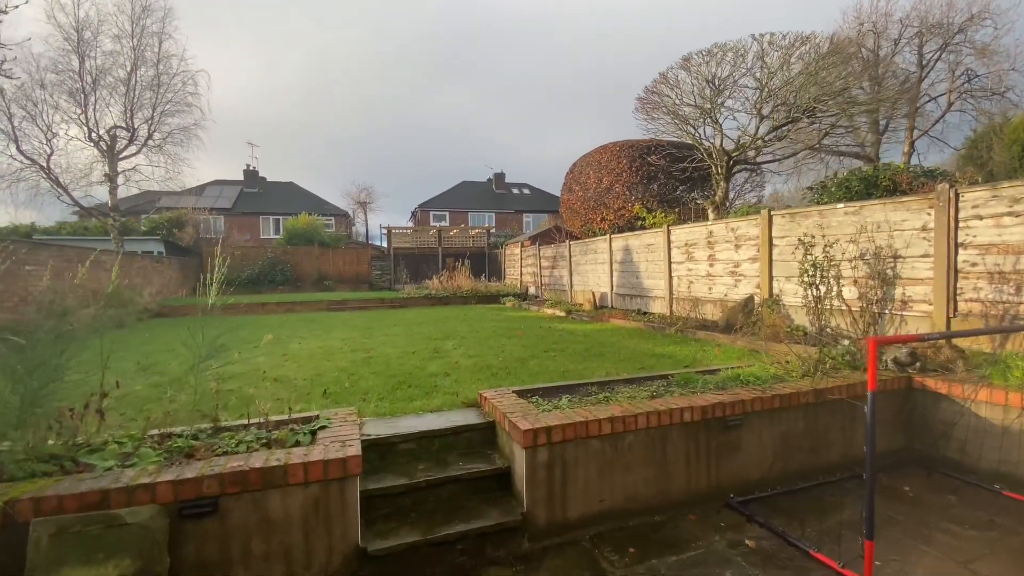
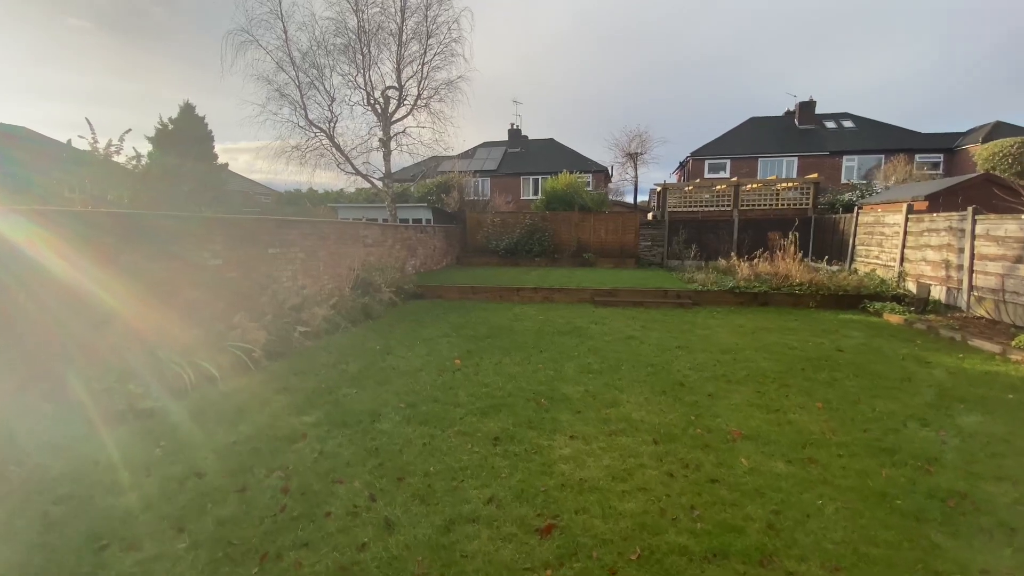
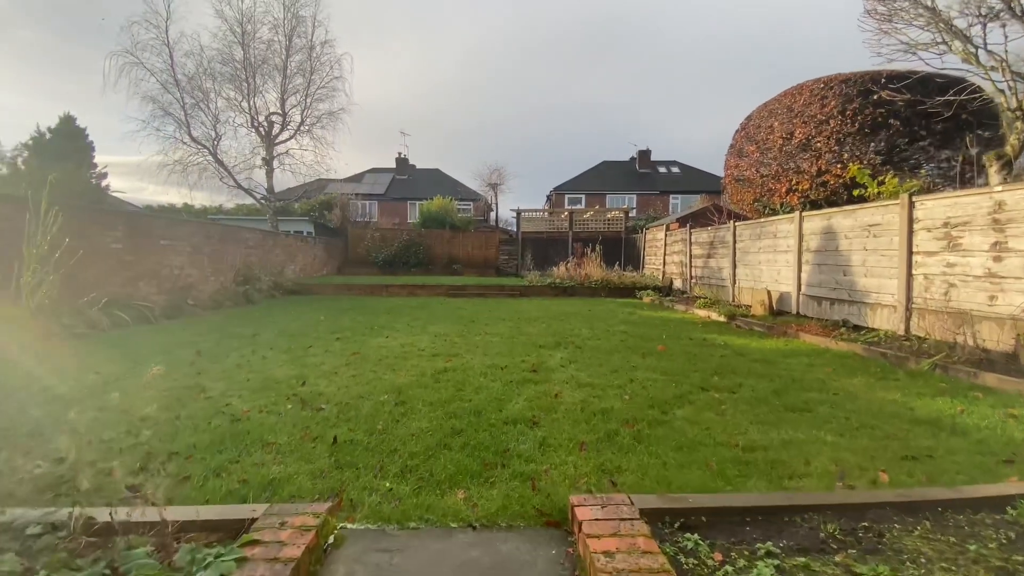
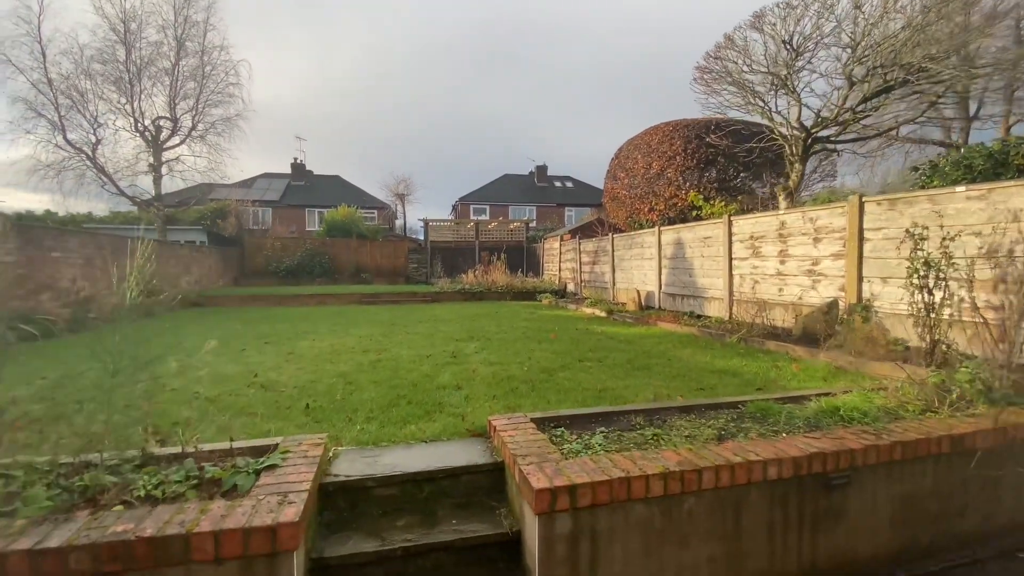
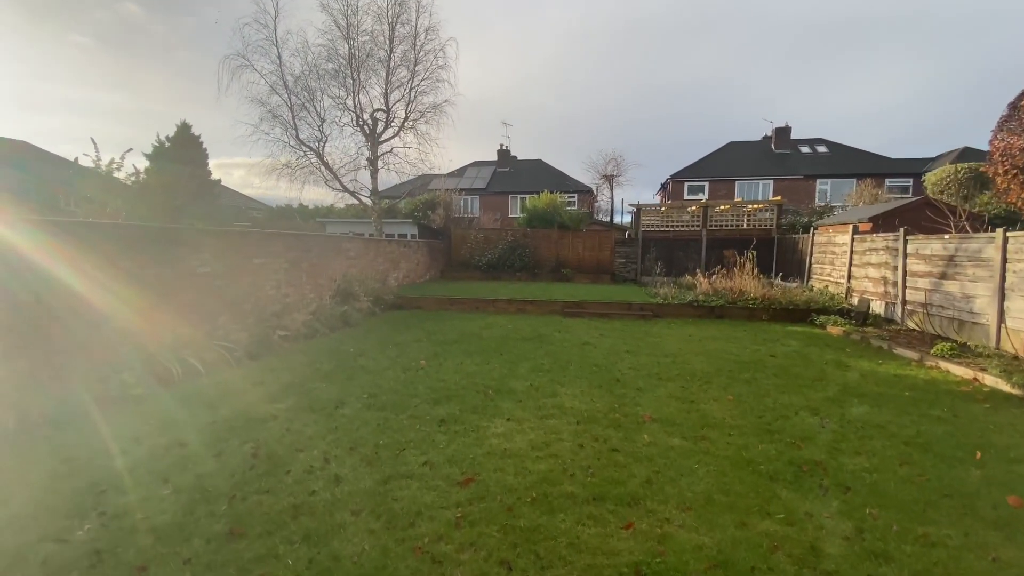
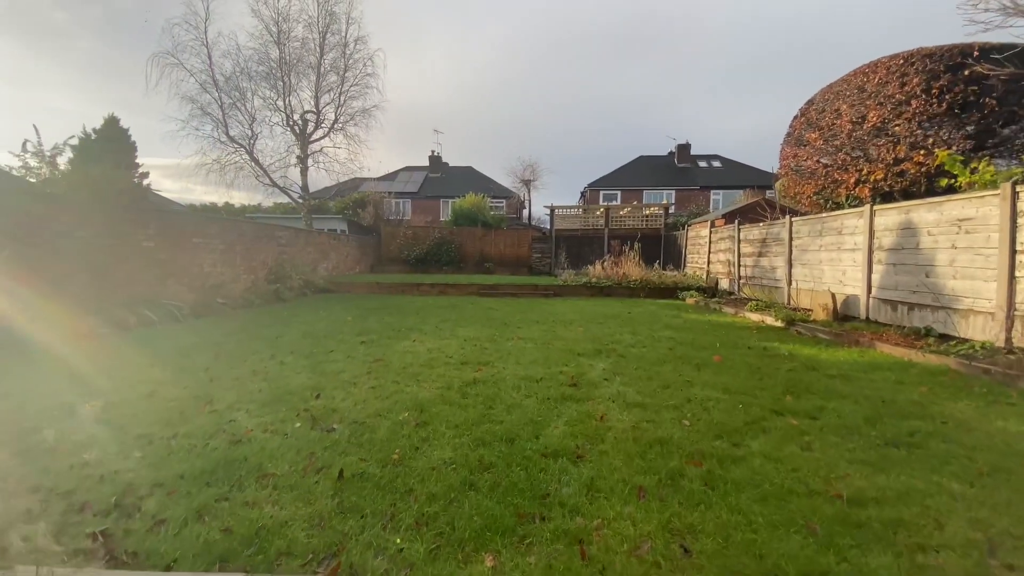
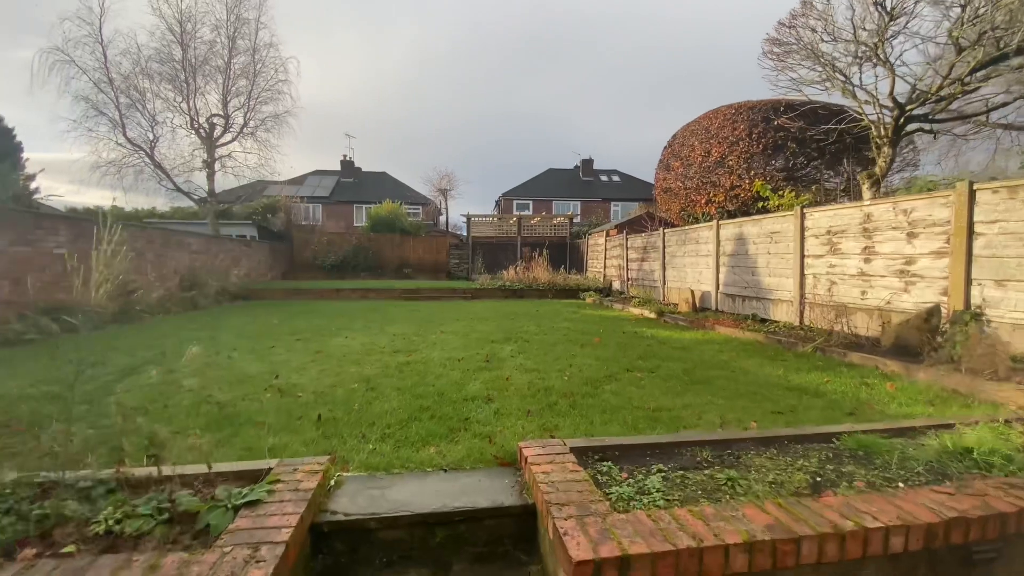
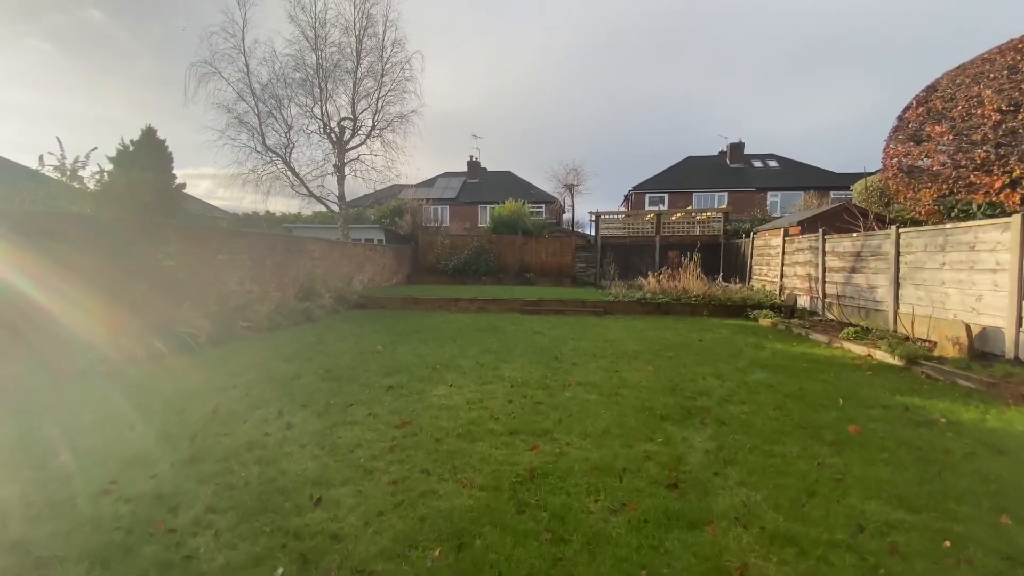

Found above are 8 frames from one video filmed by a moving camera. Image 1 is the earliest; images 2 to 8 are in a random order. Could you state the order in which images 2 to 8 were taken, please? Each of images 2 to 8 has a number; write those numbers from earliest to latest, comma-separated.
4, 7, 3, 6, 8, 5, 2
